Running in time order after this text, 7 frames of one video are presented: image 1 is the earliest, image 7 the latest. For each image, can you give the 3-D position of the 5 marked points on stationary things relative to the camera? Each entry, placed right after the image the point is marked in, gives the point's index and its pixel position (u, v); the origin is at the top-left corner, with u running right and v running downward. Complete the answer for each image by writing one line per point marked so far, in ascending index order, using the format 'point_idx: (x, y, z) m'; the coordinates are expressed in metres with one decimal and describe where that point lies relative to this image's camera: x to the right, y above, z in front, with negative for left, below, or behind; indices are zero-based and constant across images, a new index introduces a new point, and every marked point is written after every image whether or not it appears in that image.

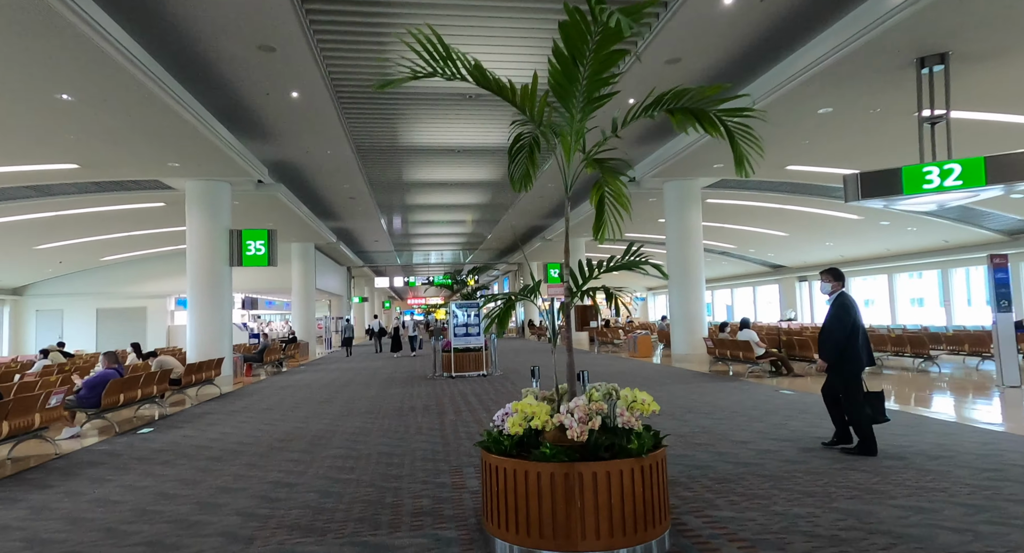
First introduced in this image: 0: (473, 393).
0: (-0.7, -2.2, +10.2) m
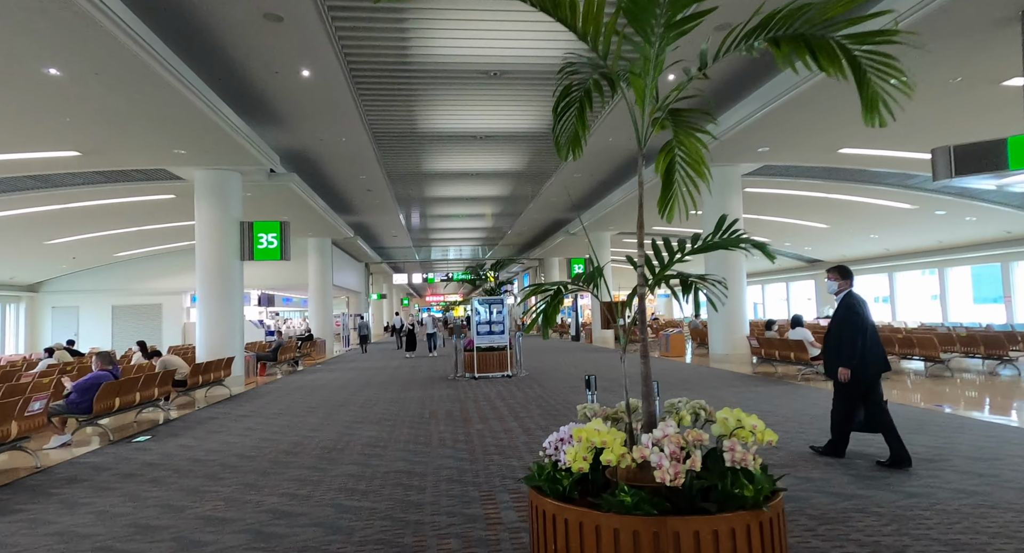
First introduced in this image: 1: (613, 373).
0: (-0.2, -2.1, +9.4) m
1: (+2.3, -2.2, +12.5) m
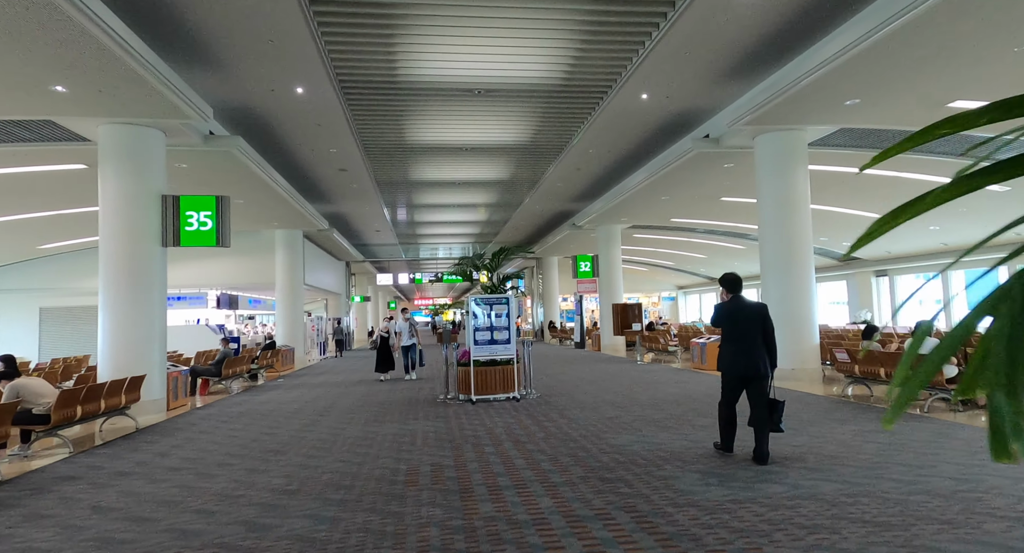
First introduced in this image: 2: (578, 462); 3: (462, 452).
0: (0.0, -1.9, +6.6) m
1: (+2.5, -2.1, +9.7) m
2: (+0.6, -1.8, +5.2) m
3: (-0.6, -1.9, +5.9) m
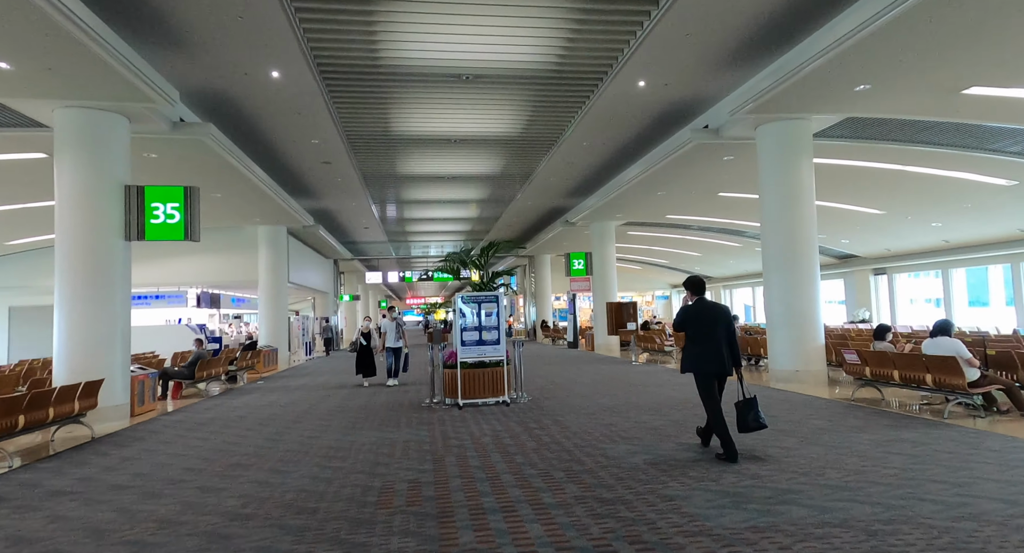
0: (-0.2, -1.9, +6.0) m
1: (+2.3, -2.0, +9.1) m
2: (+0.5, -1.7, +4.7) m
3: (-0.7, -1.8, +5.3) m
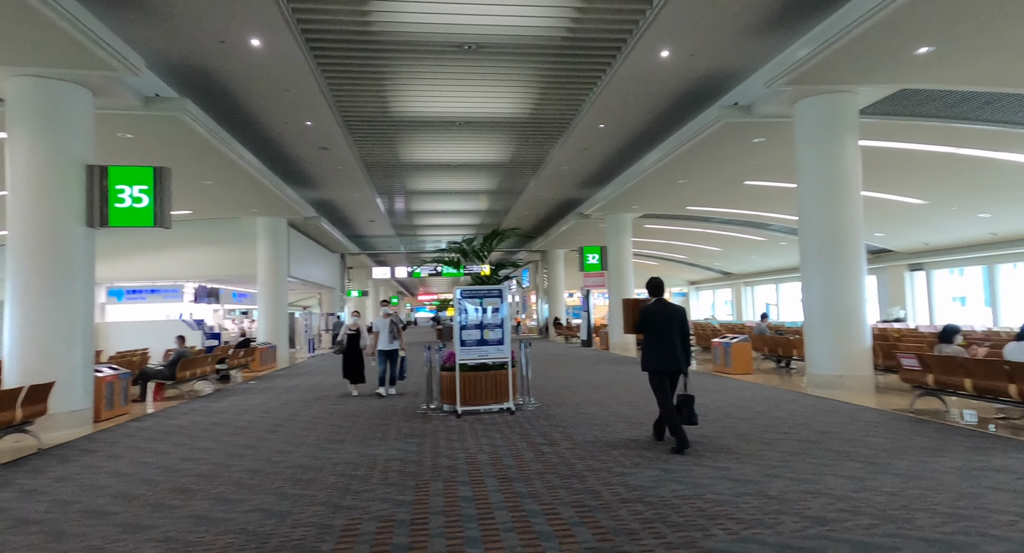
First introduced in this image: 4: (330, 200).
0: (-0.1, -1.8, +5.0) m
1: (+2.4, -1.9, +8.1) m
2: (+0.5, -1.6, +3.7) m
3: (-0.7, -1.7, +4.4) m
4: (-6.4, +2.7, +19.1) m
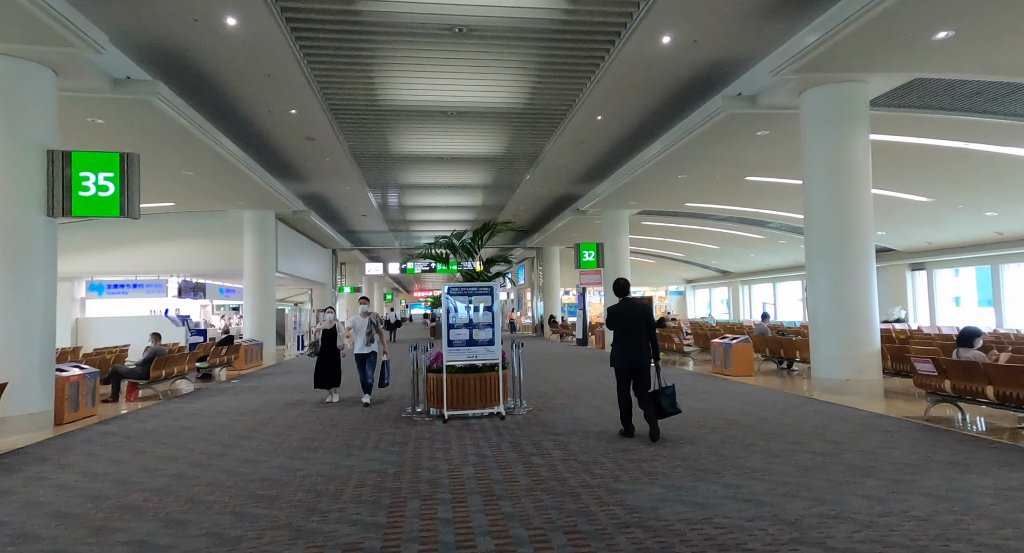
0: (-0.3, -1.7, +4.6) m
1: (+2.2, -1.9, +7.7) m
2: (+0.4, -1.6, +3.3) m
3: (-0.8, -1.7, +3.9) m
4: (-6.6, +2.8, +18.6) m
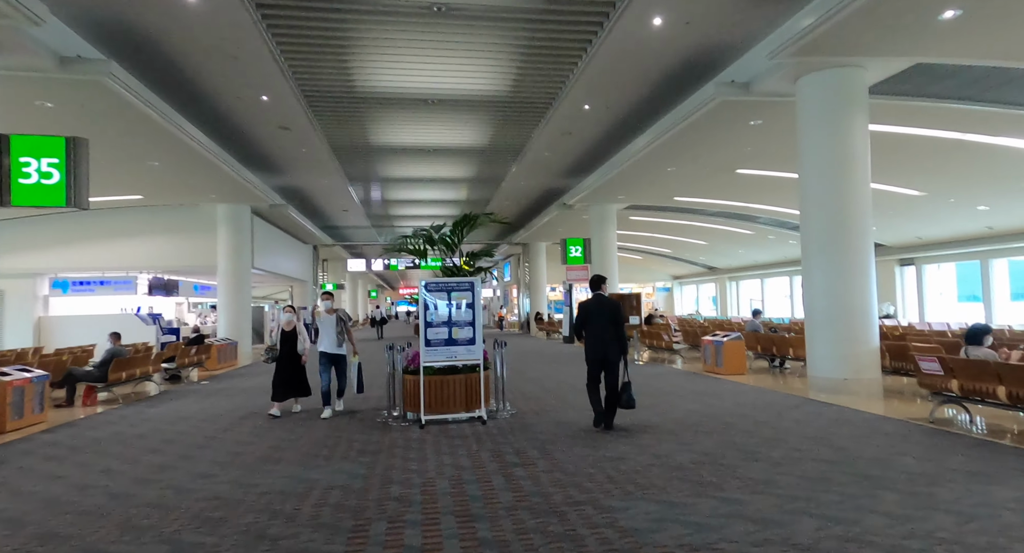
0: (-0.4, -1.7, +4.1) m
1: (+2.0, -1.8, +7.3) m
2: (+0.3, -1.6, +2.8) m
3: (-0.9, -1.7, +3.4) m
4: (-7.0, +3.0, +17.9) m
